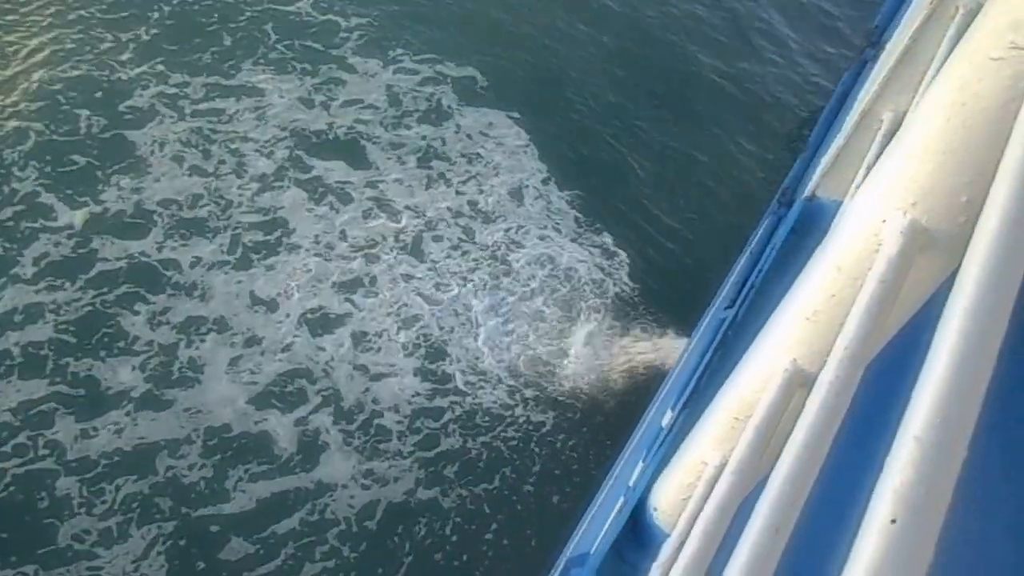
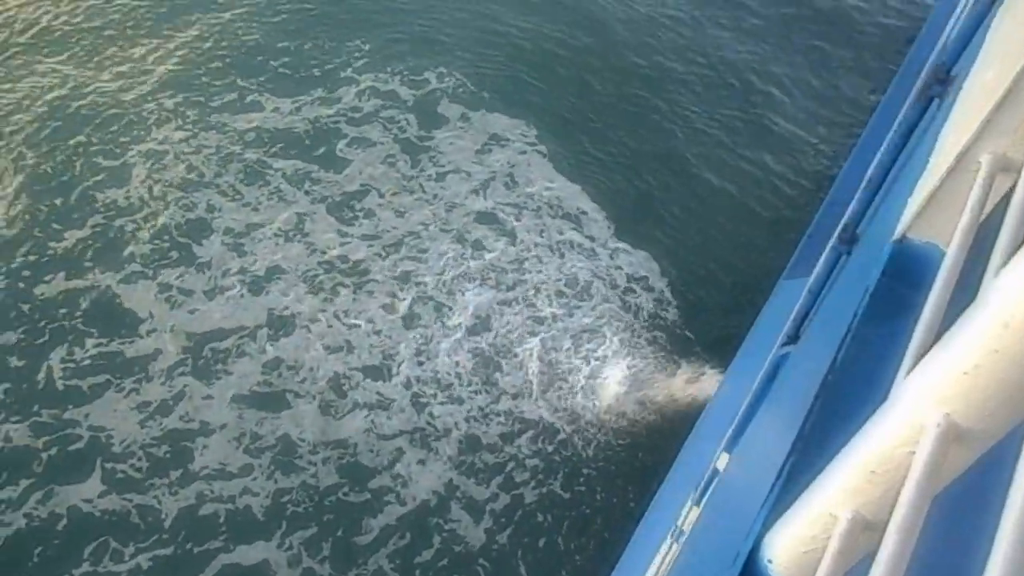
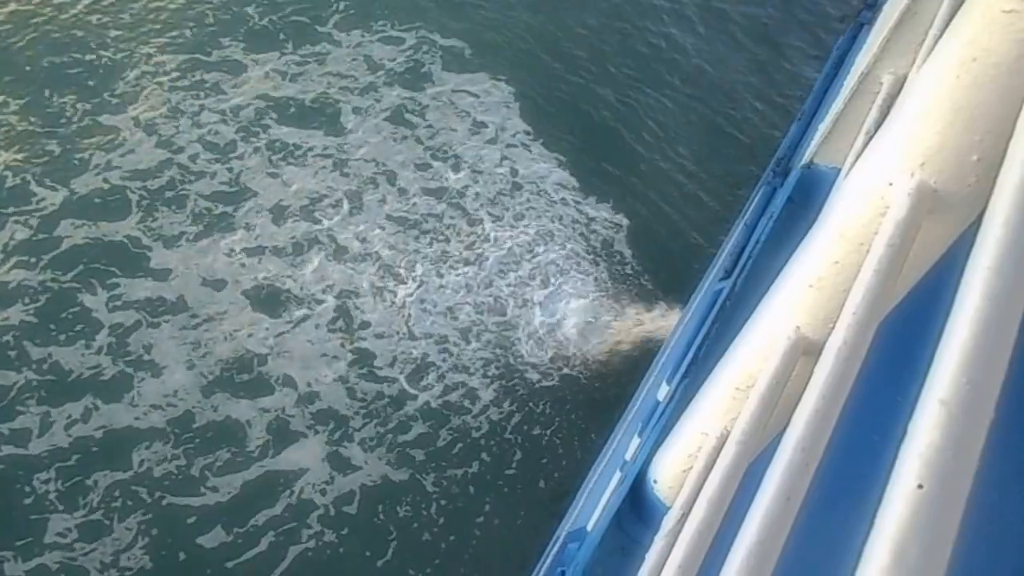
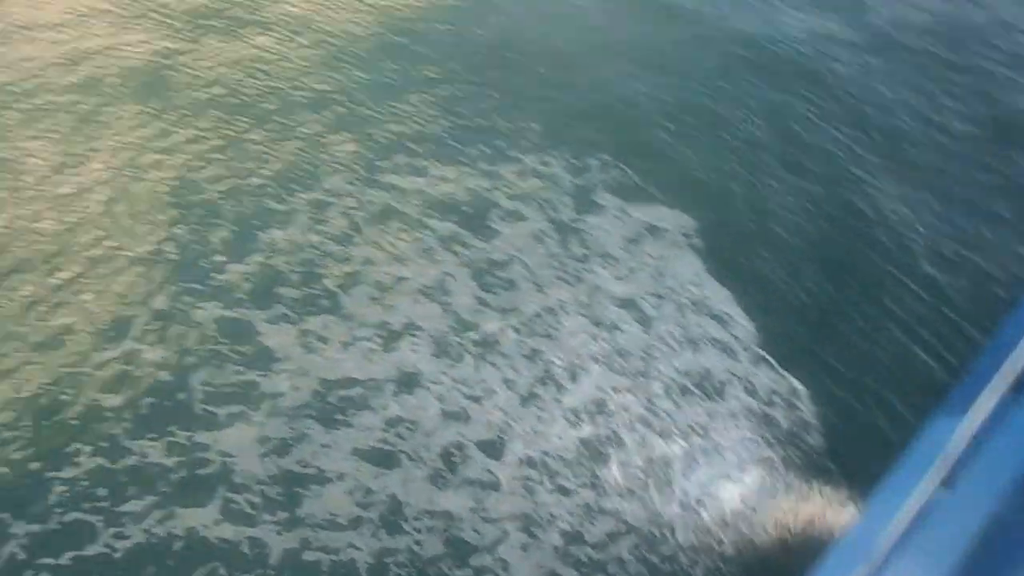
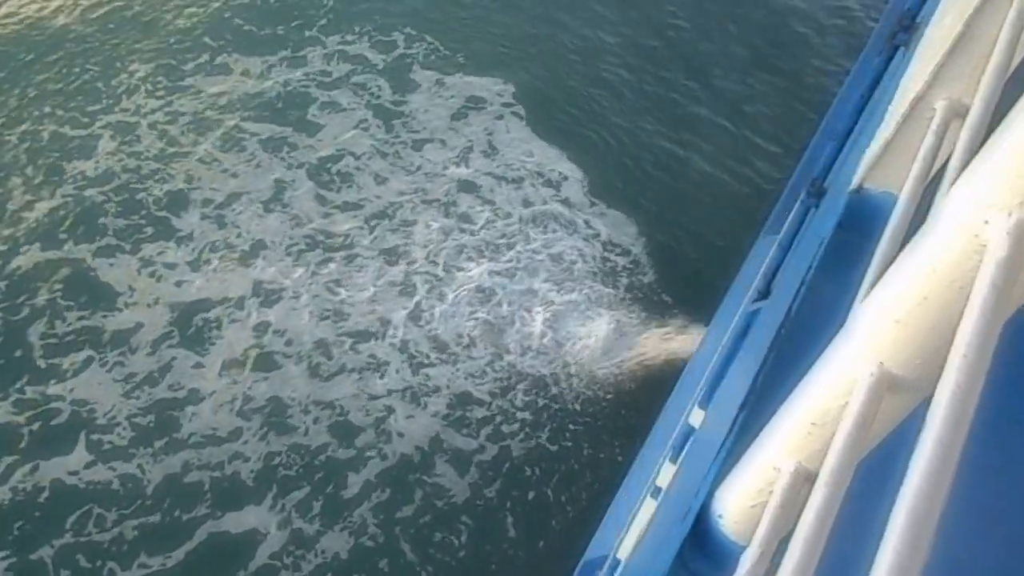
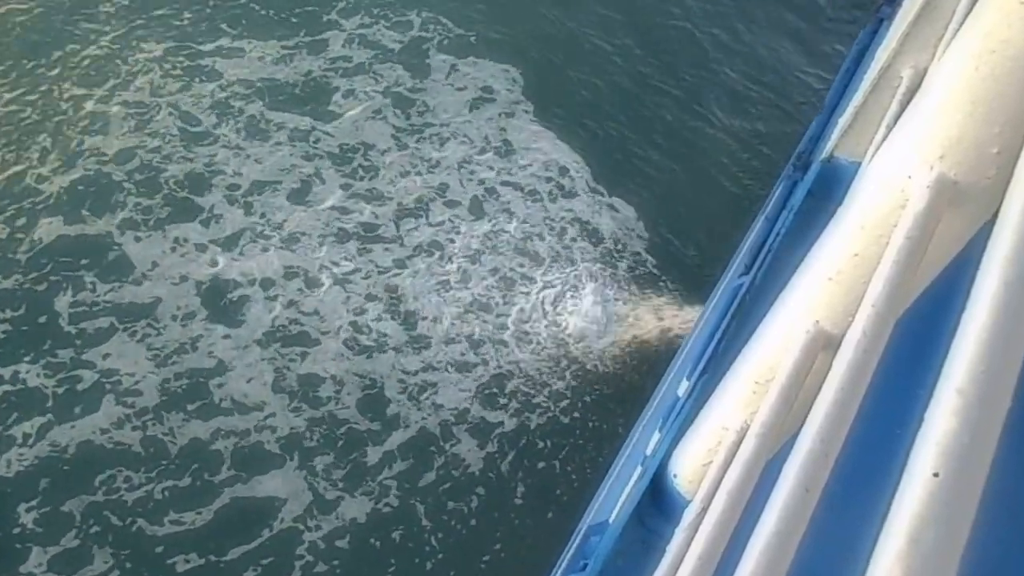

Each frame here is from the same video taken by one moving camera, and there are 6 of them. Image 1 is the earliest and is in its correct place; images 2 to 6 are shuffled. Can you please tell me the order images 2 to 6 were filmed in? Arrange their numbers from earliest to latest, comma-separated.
3, 6, 5, 2, 4
